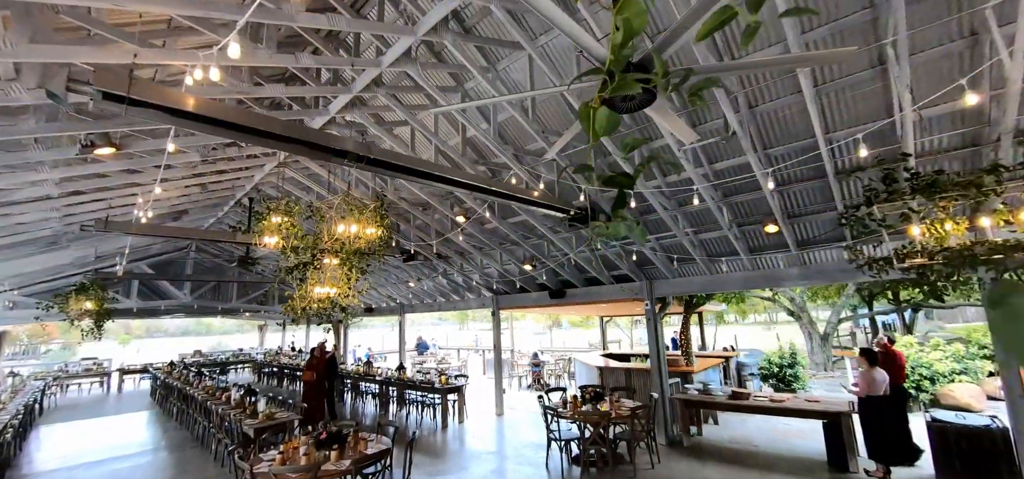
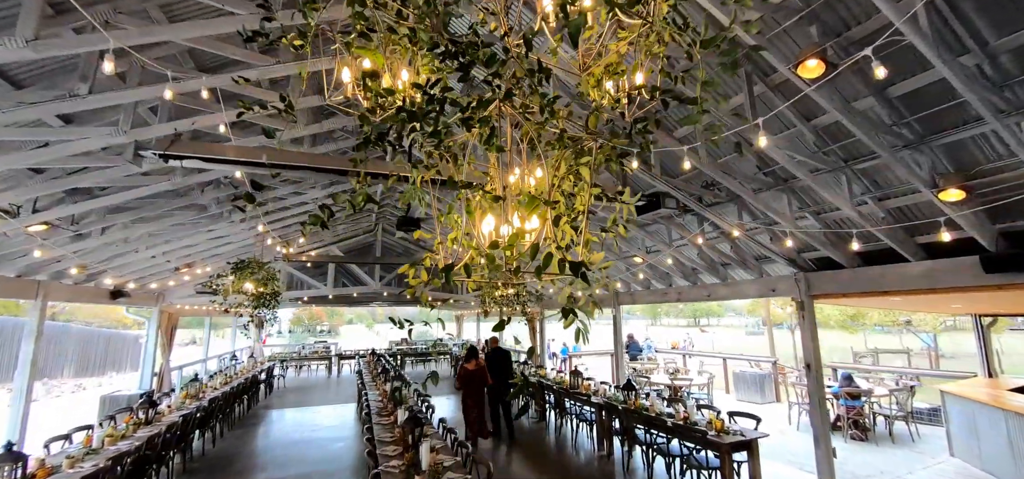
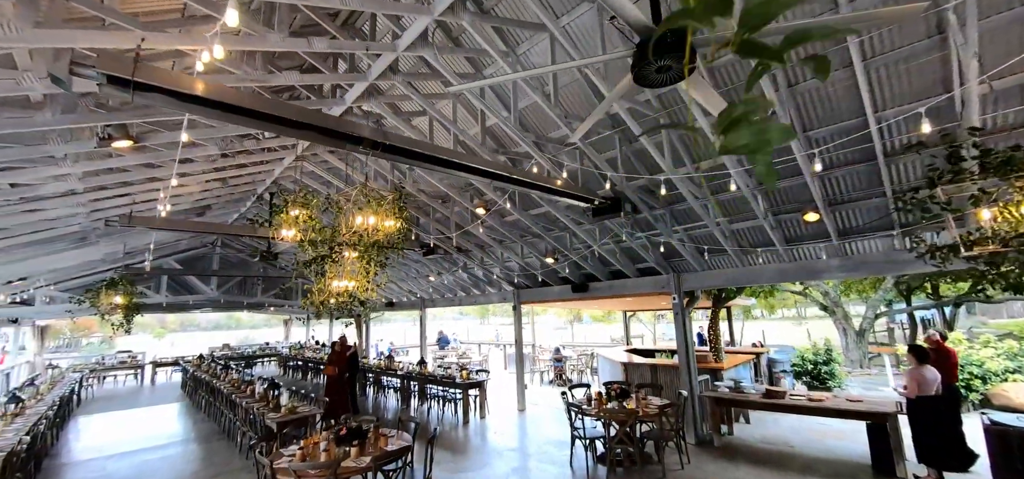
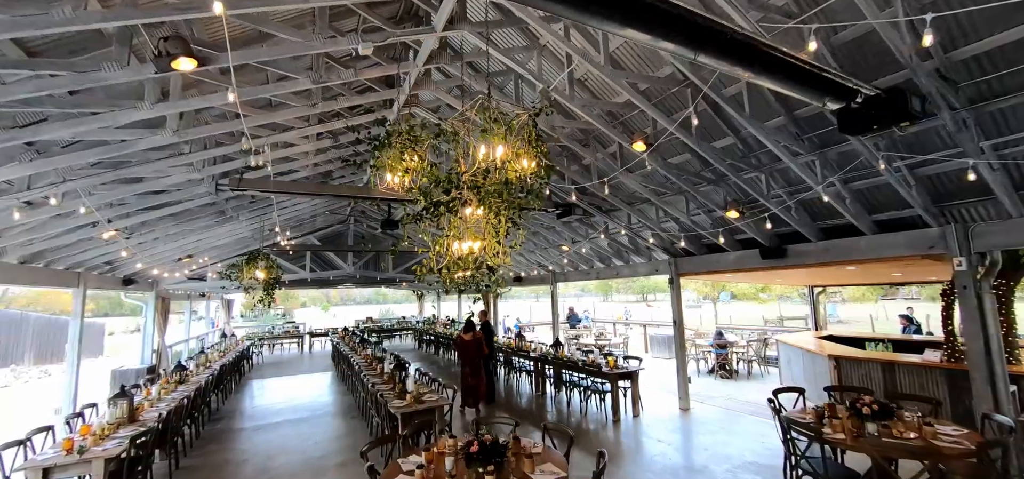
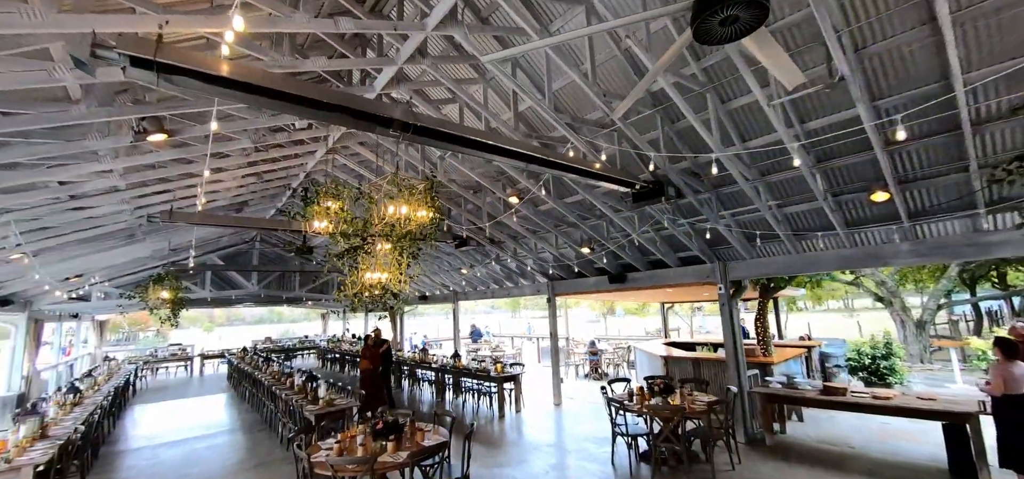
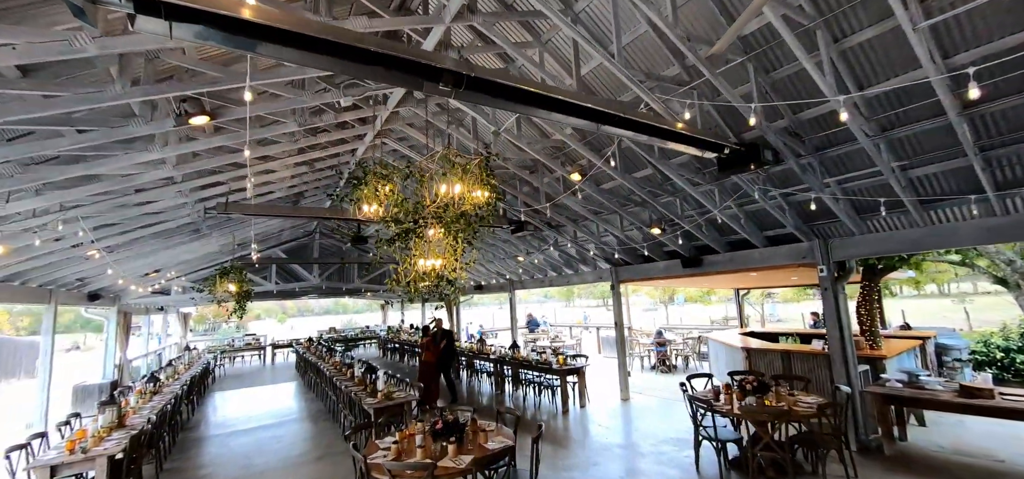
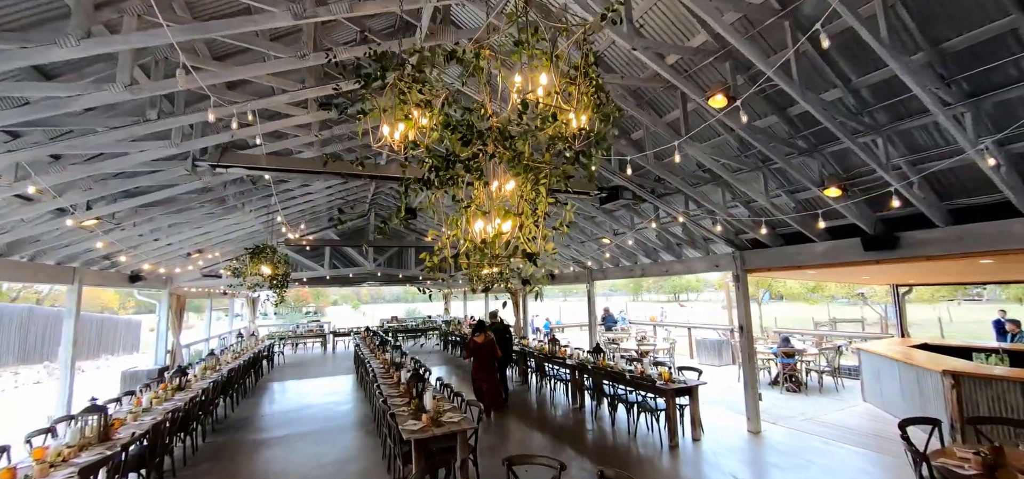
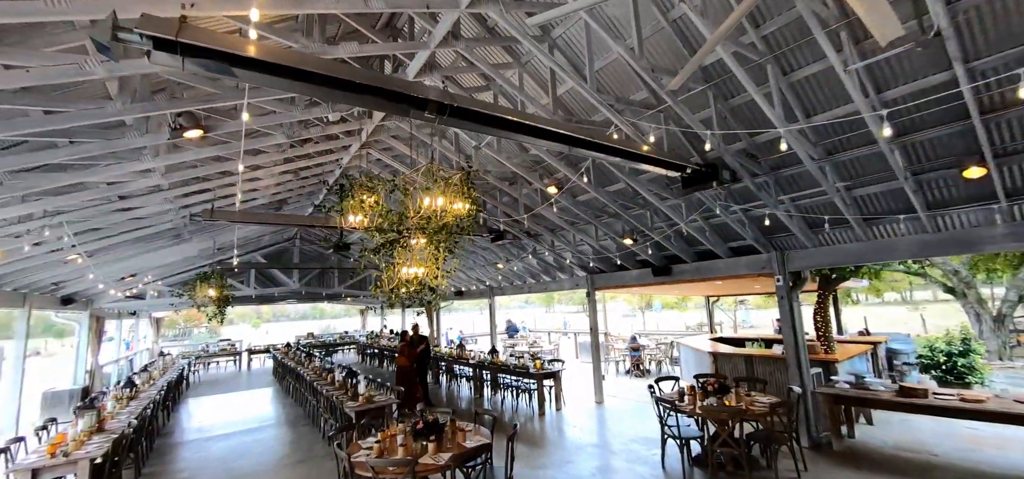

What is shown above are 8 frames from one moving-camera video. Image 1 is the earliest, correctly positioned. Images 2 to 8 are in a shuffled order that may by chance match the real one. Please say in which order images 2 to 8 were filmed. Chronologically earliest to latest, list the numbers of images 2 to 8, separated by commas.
3, 5, 8, 6, 4, 7, 2
